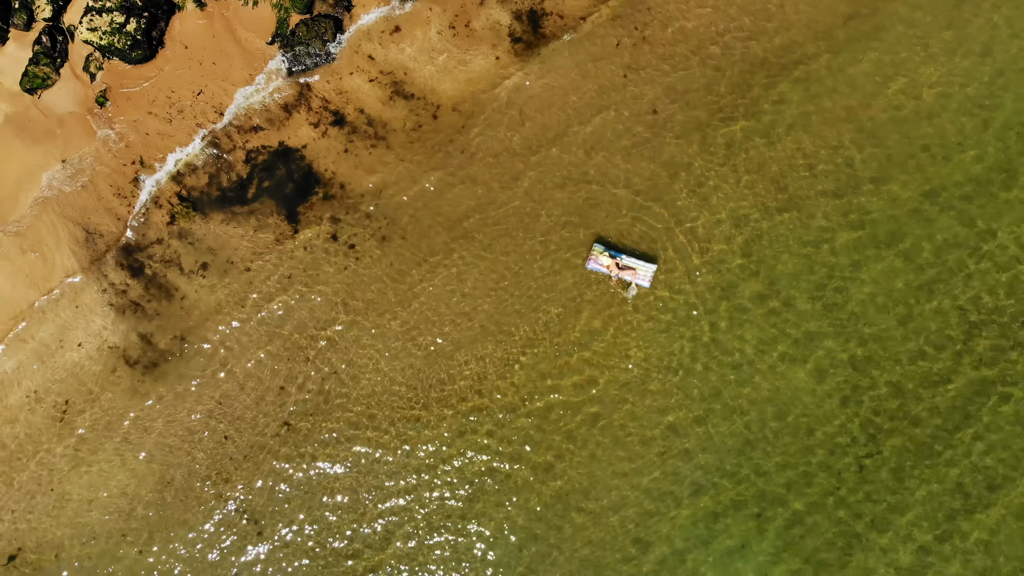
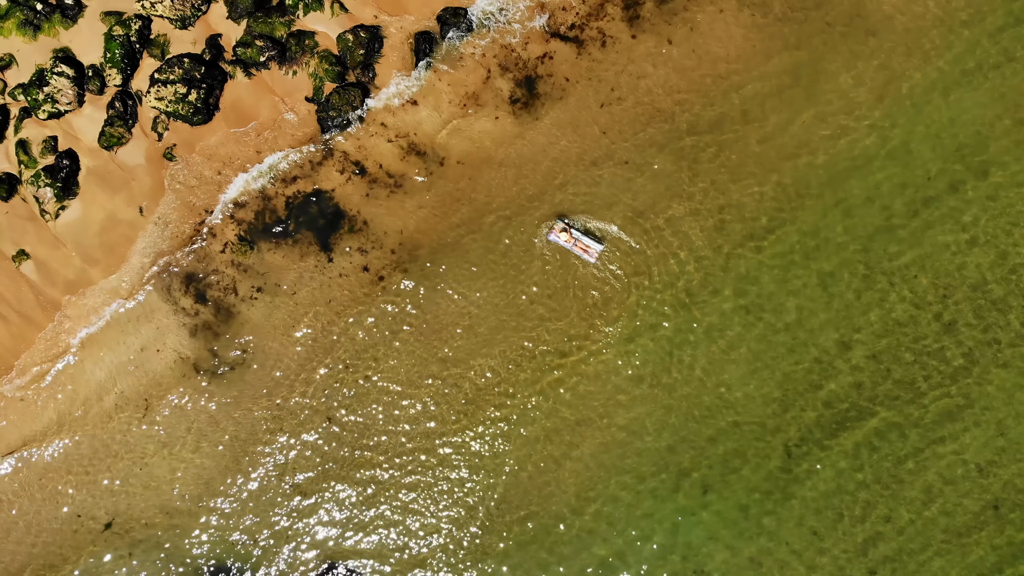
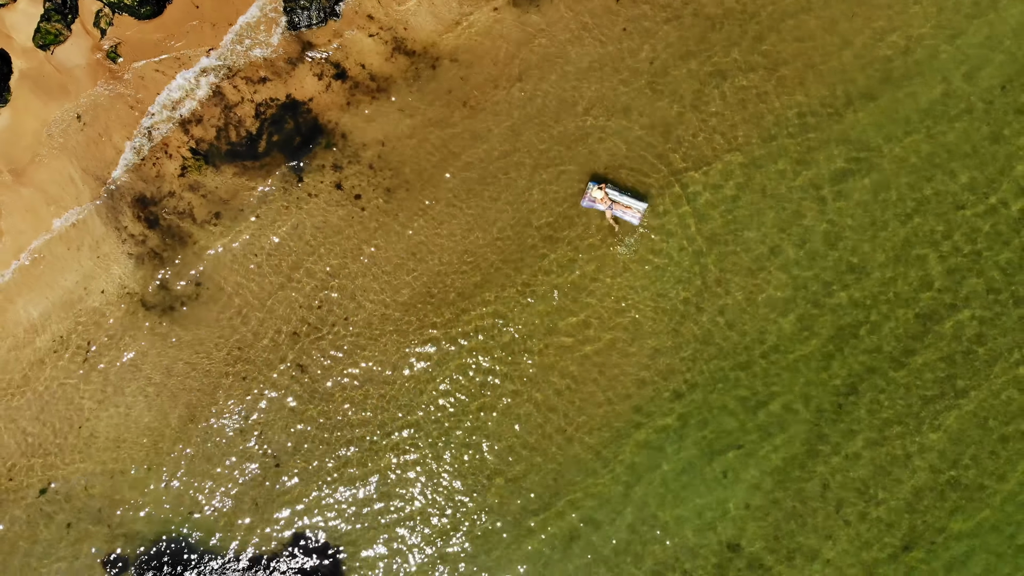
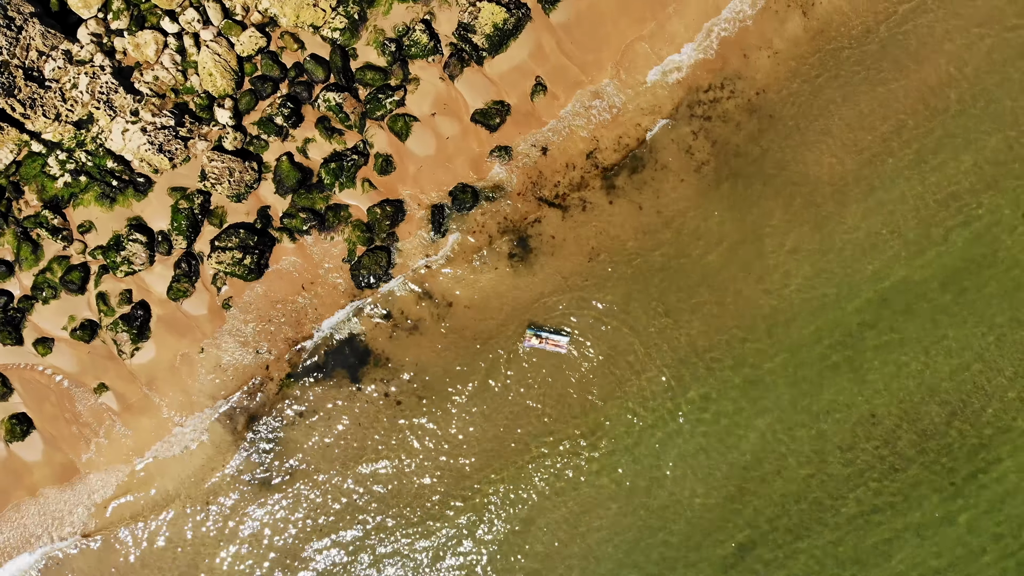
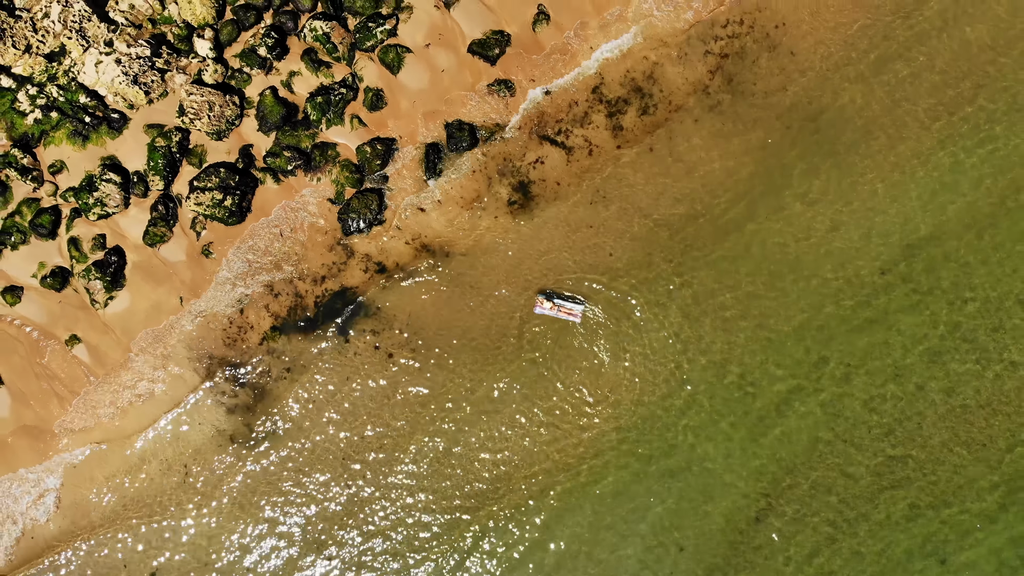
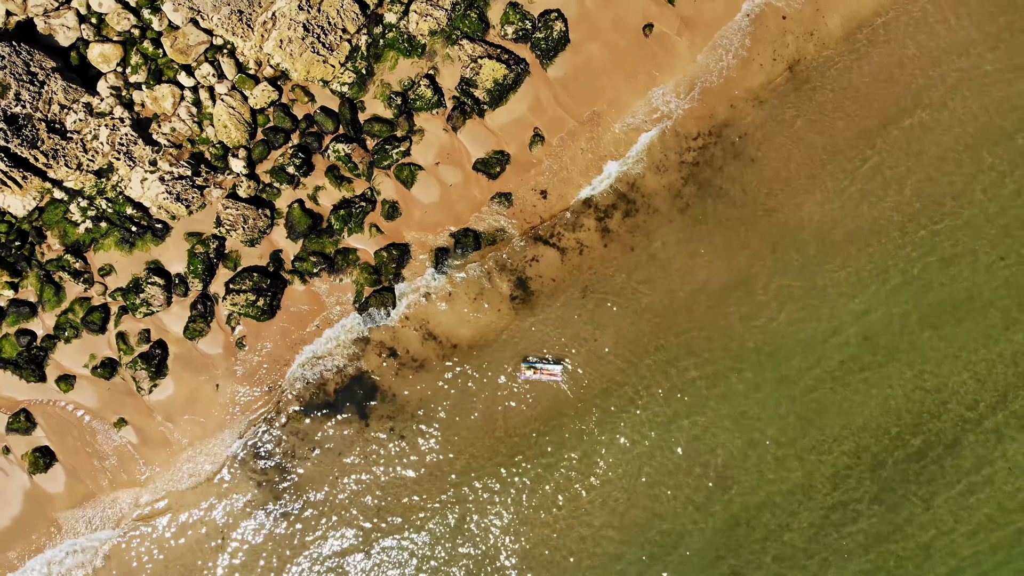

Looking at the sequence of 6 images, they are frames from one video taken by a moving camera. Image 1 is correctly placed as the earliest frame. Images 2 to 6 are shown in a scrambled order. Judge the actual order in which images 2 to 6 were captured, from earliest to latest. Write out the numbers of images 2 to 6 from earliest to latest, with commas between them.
3, 2, 5, 4, 6
